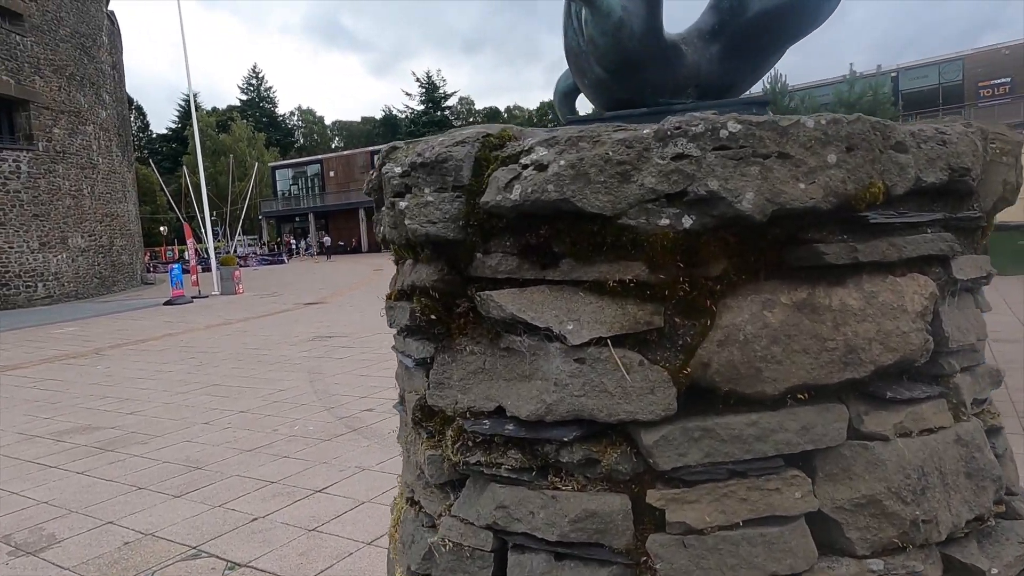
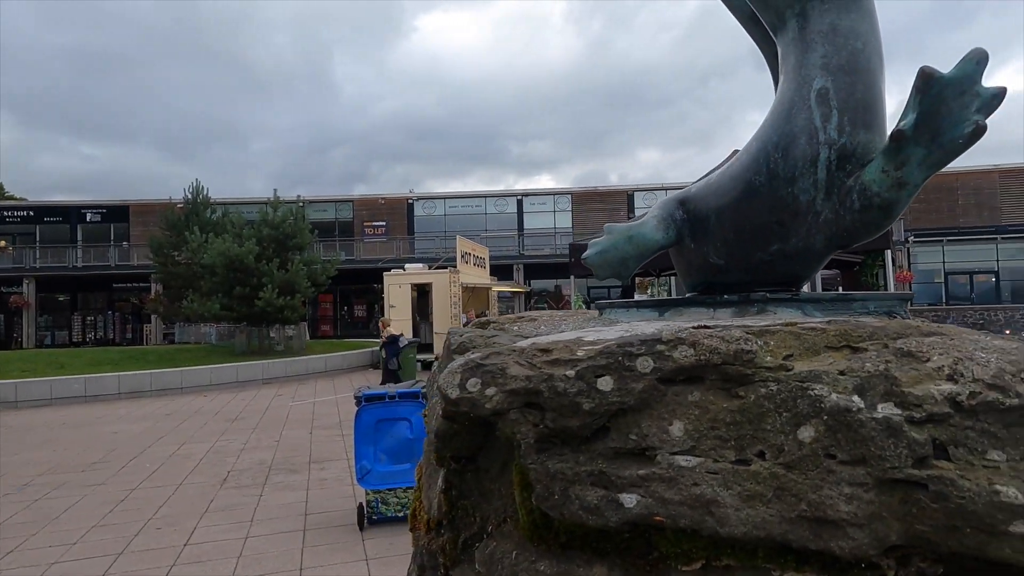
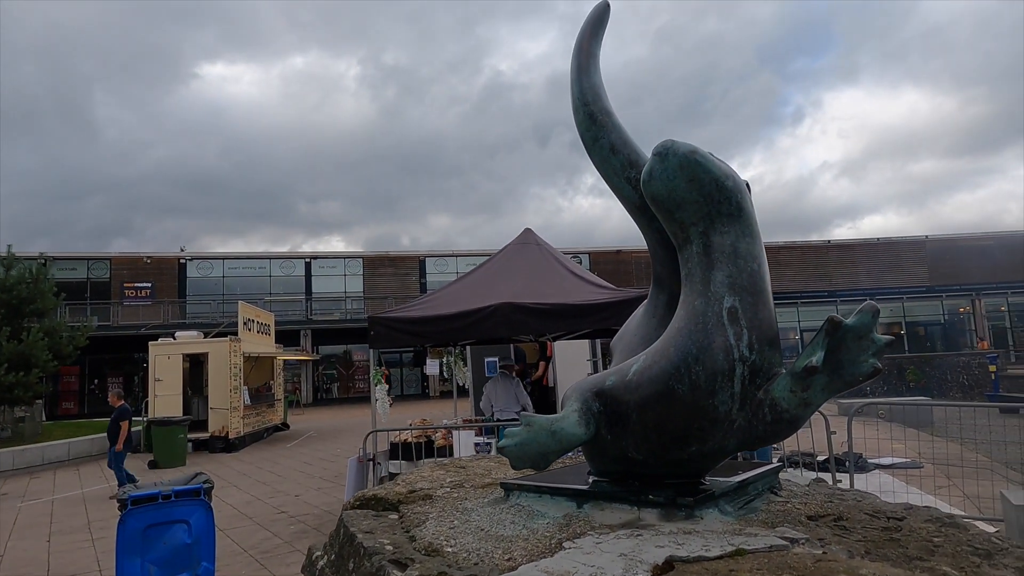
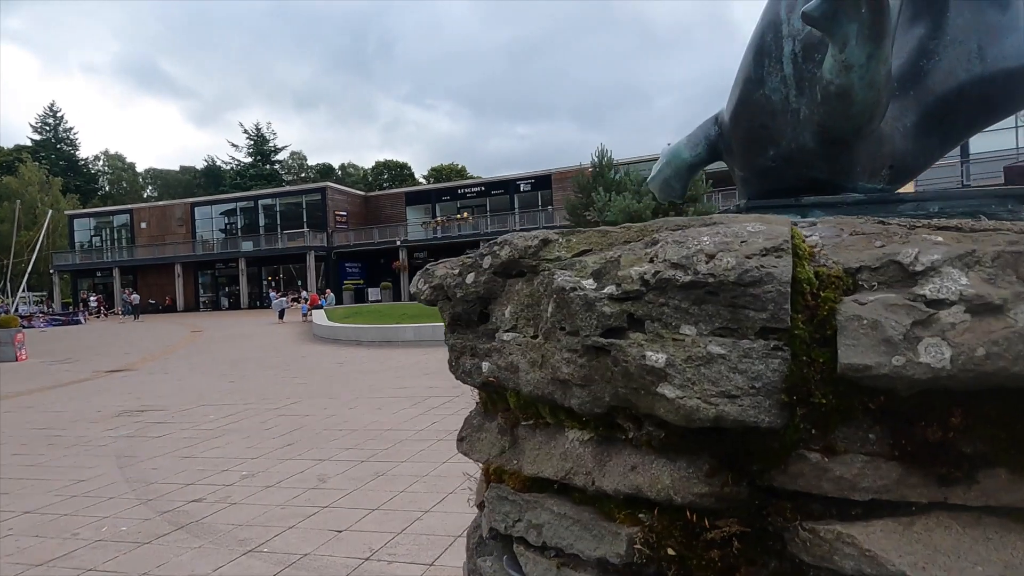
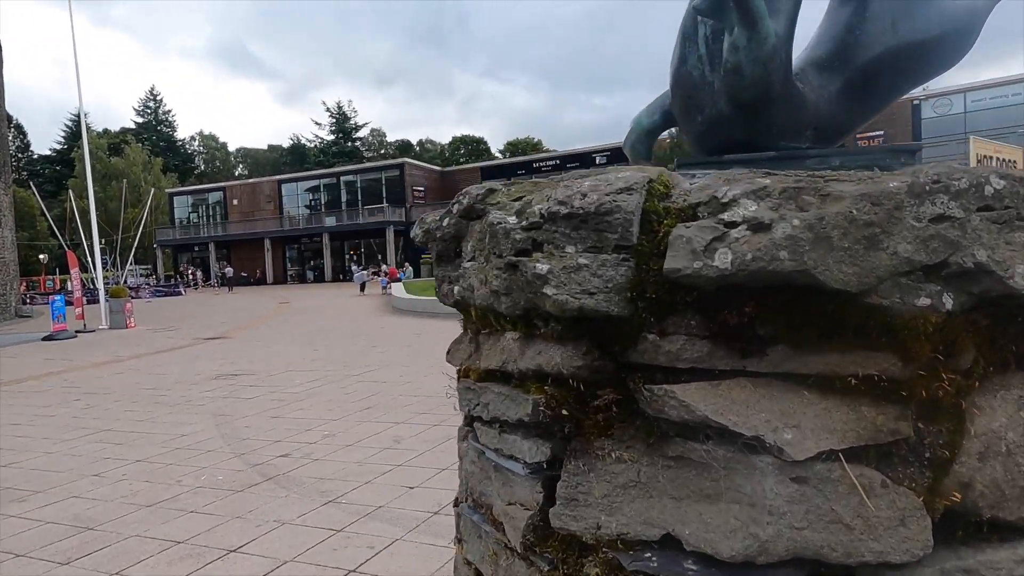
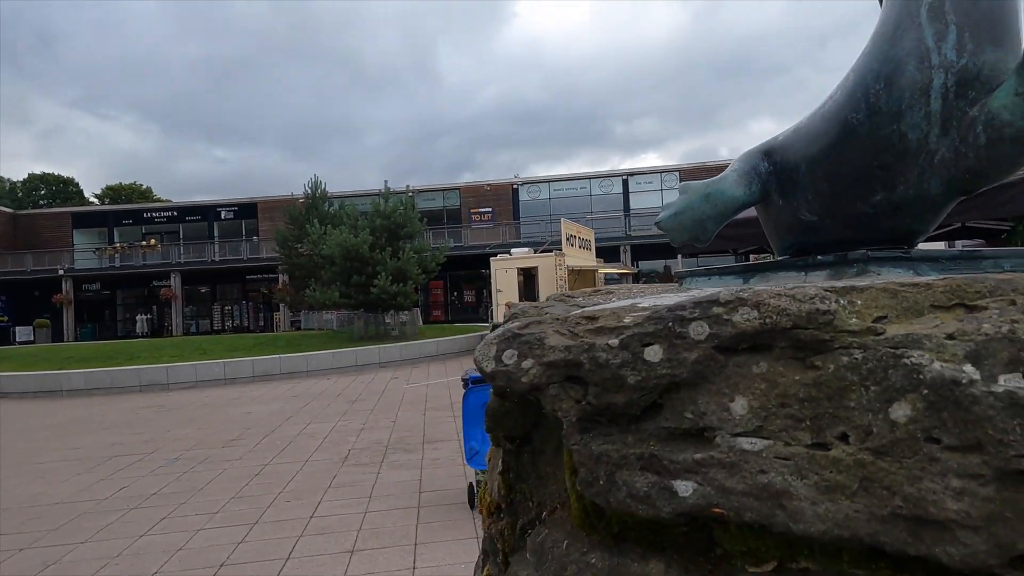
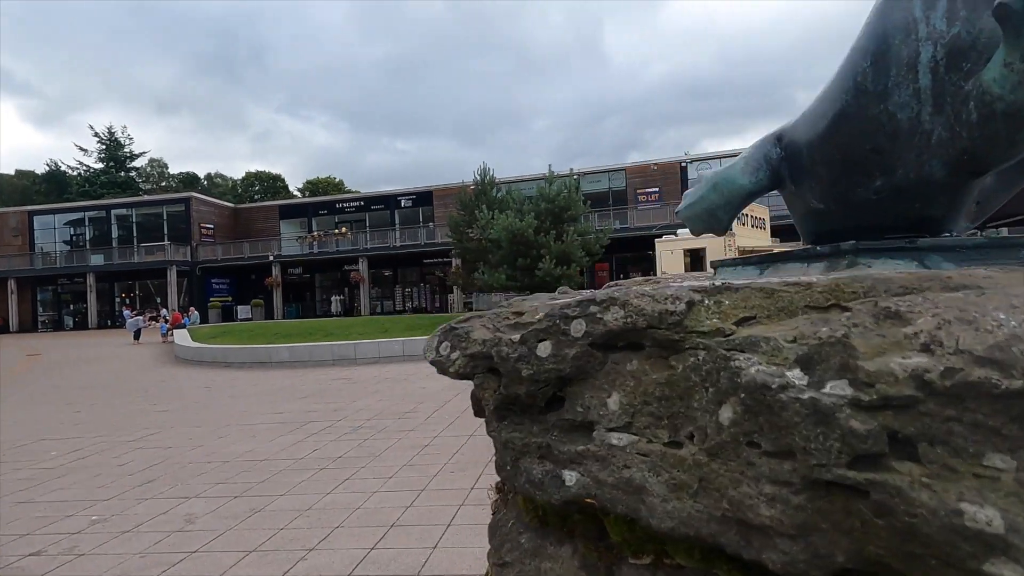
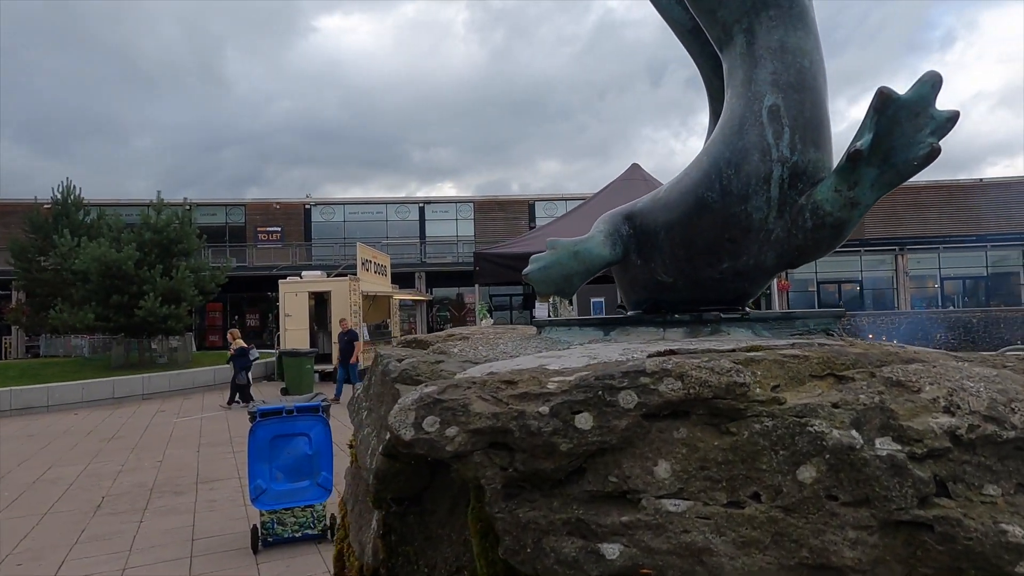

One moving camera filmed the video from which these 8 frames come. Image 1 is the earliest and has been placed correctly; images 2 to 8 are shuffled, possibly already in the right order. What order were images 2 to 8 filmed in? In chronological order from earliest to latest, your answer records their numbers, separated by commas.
5, 4, 7, 6, 2, 8, 3
